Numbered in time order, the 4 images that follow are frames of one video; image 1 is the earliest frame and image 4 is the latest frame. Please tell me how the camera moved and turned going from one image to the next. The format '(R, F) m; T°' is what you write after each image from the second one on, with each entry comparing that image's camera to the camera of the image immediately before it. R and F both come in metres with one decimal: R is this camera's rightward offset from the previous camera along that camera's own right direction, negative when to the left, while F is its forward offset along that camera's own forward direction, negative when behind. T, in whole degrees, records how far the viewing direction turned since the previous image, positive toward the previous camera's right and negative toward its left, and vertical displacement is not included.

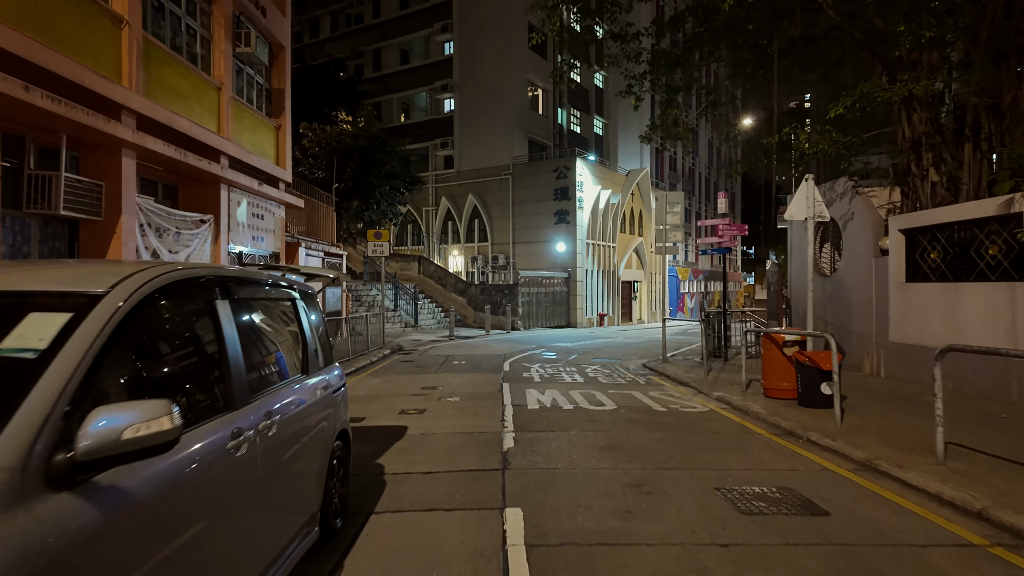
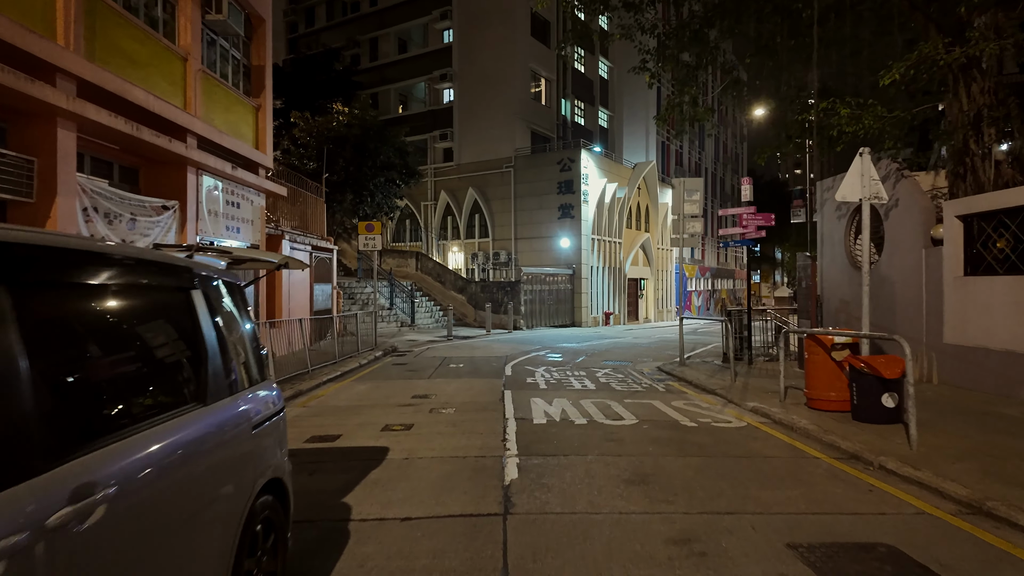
(0.0, +1.4) m; 0°
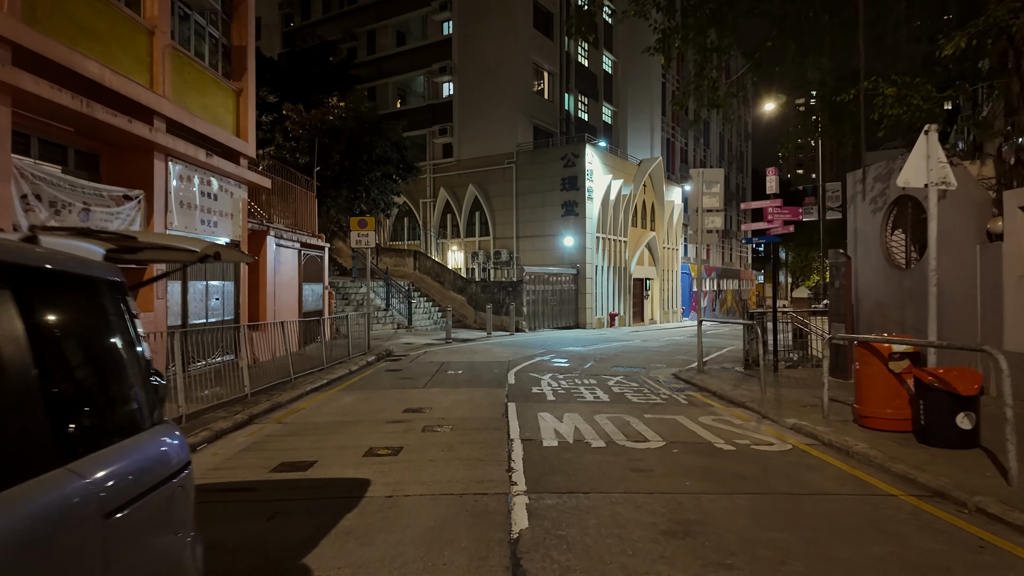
(-0.1, +1.1) m; 0°
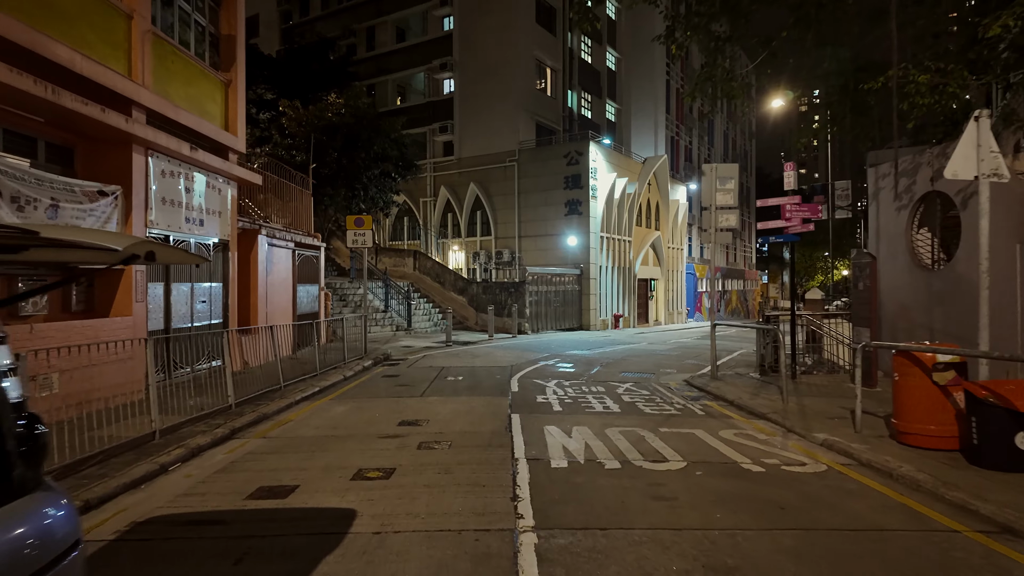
(0.0, +0.7) m; 0°
